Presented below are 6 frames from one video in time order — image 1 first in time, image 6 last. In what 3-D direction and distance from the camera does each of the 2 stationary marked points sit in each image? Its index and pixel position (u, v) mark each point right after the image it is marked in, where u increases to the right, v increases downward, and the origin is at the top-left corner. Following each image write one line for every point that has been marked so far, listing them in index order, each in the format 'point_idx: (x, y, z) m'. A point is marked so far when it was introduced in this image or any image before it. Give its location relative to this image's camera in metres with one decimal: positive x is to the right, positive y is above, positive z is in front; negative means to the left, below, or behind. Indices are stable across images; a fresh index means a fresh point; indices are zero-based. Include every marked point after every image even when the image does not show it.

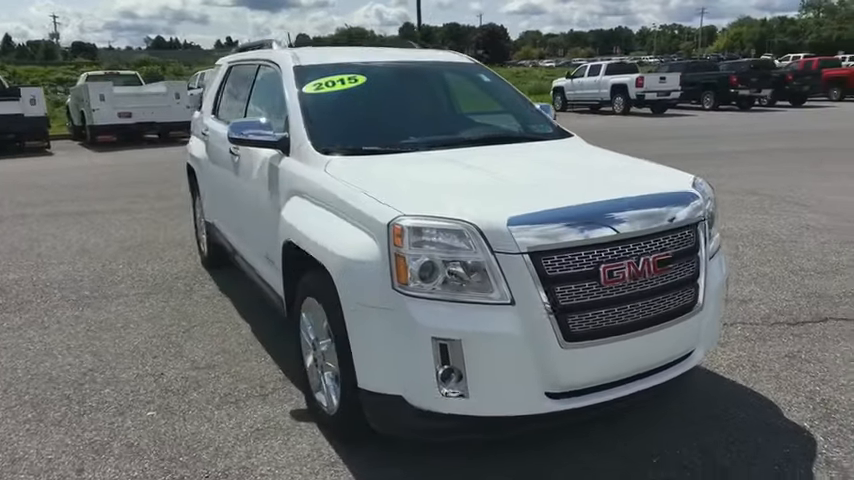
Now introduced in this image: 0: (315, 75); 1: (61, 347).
0: (-0.7, +1.1, +4.4) m
1: (-2.7, -0.8, +4.7) m
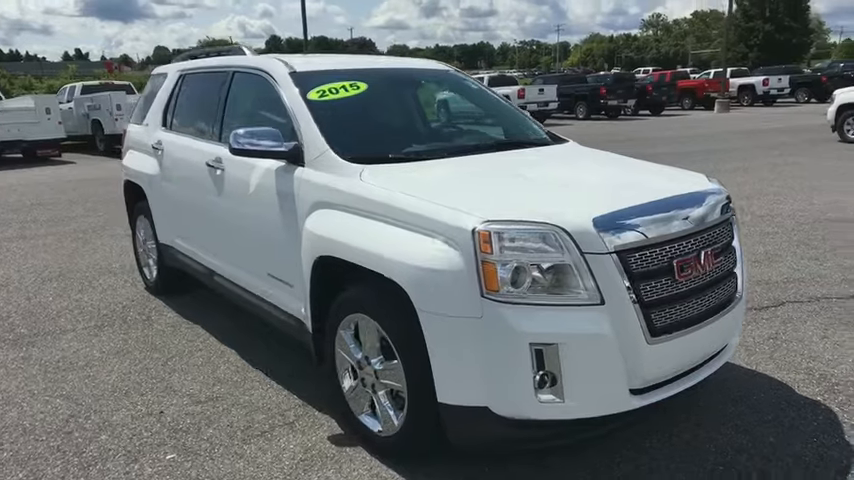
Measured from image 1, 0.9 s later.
0: (-0.7, +1.0, +4.2) m
1: (-2.6, -1.0, +4.1) m
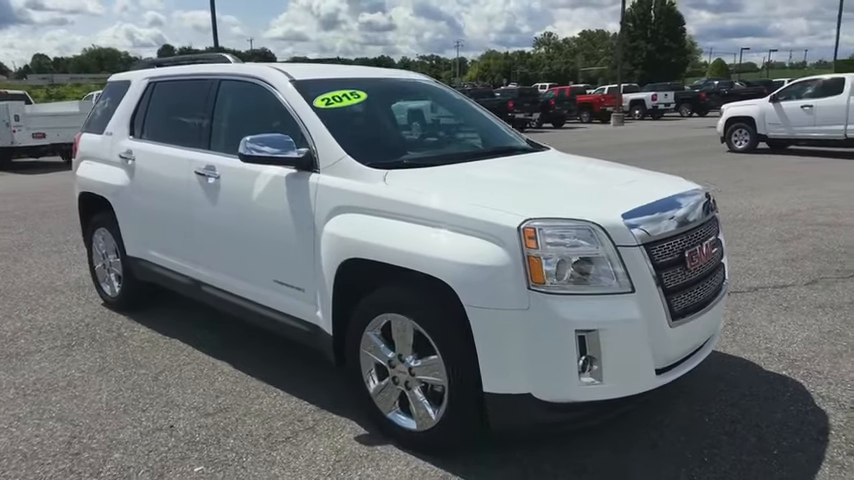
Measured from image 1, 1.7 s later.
0: (-0.7, +1.0, +4.2) m
1: (-2.5, -1.1, +3.9) m
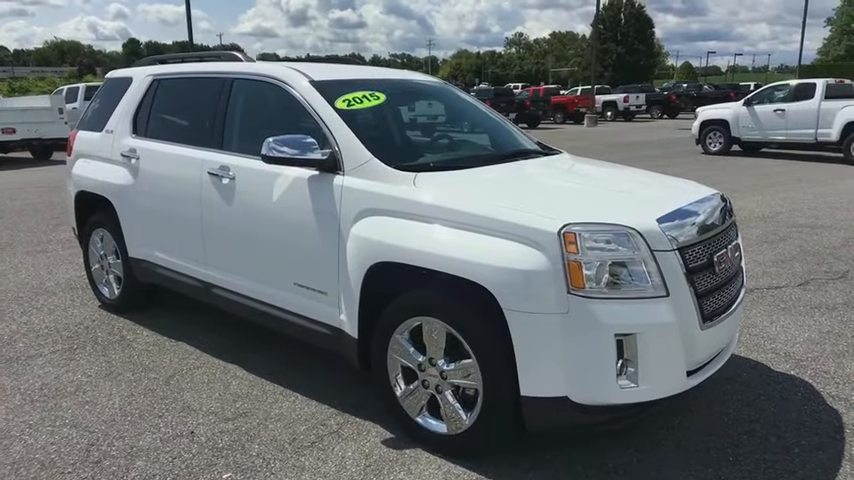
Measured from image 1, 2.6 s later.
0: (-0.6, +1.0, +4.2) m
1: (-2.4, -1.1, +3.7) m
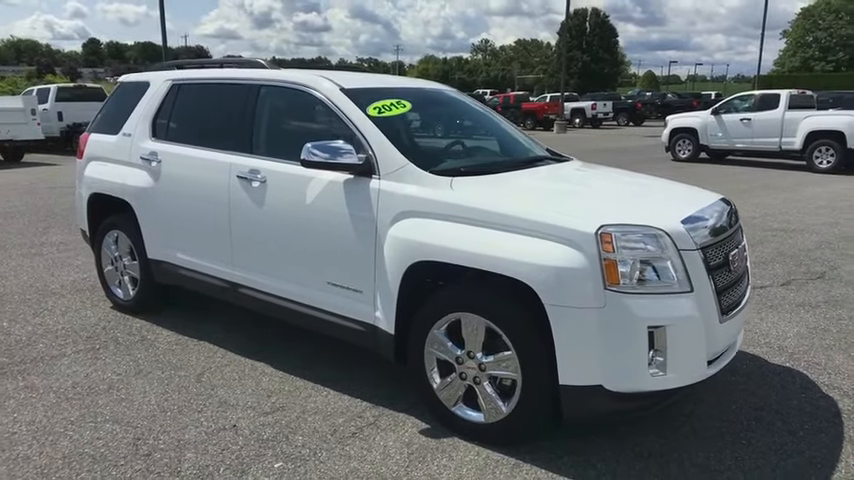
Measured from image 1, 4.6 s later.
0: (-0.4, +1.0, +4.4) m
1: (-2.2, -1.1, +3.8) m
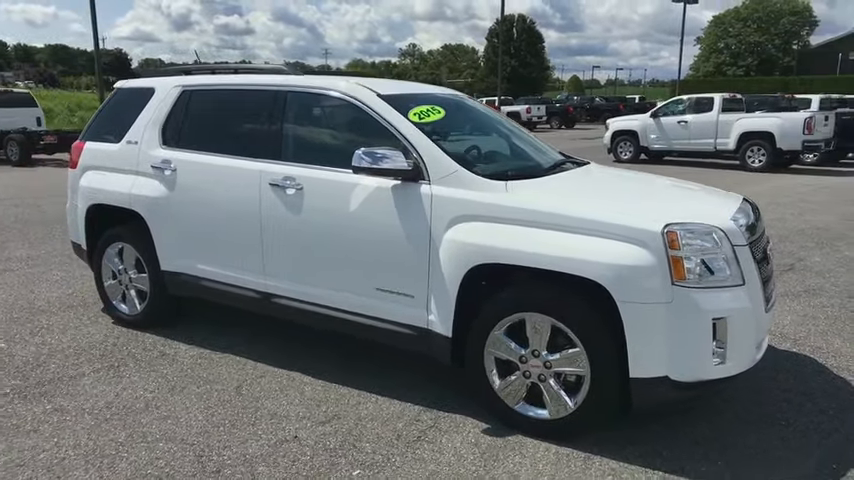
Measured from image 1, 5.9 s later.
0: (-0.2, +0.9, +4.4) m
1: (-1.8, -1.2, +3.7) m
